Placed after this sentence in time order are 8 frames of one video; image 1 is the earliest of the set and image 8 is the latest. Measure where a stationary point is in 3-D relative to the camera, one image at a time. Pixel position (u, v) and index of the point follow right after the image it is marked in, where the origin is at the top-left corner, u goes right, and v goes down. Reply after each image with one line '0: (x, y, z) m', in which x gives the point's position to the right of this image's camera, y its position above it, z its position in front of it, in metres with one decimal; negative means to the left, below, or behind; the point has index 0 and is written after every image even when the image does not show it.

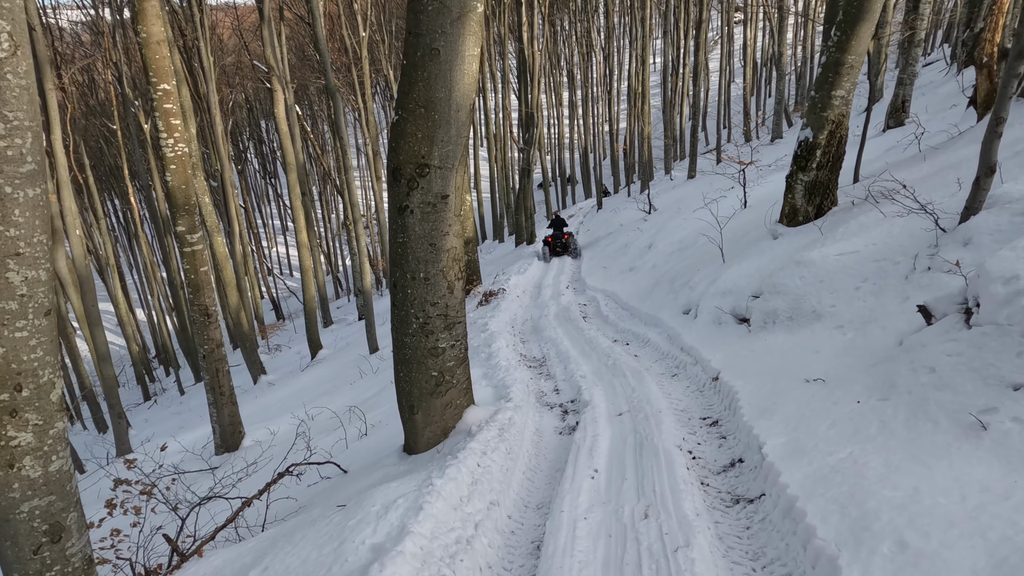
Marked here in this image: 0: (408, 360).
0: (-0.6, -0.4, +3.6) m
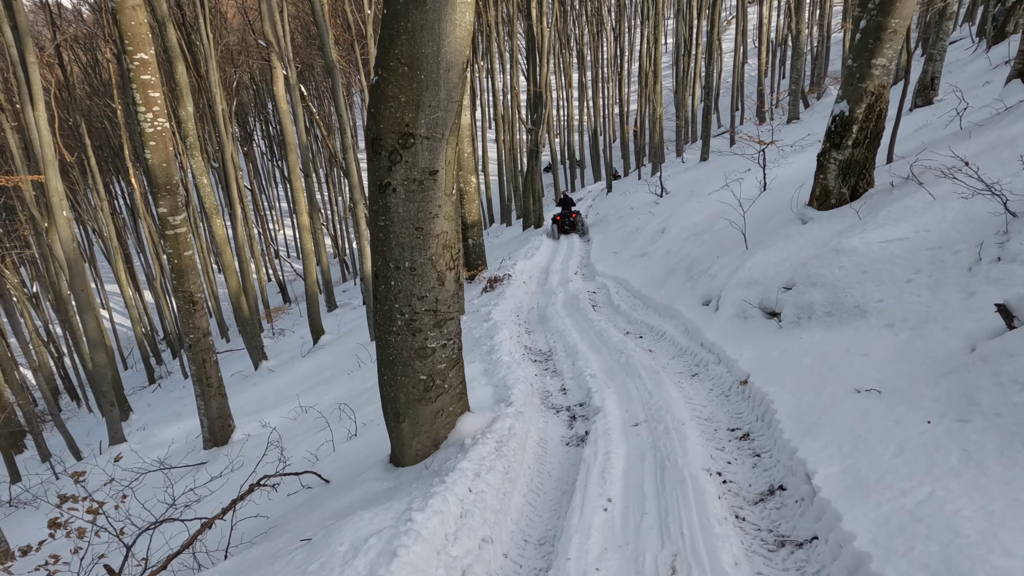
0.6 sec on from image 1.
0: (-0.6, -0.3, +3.1) m
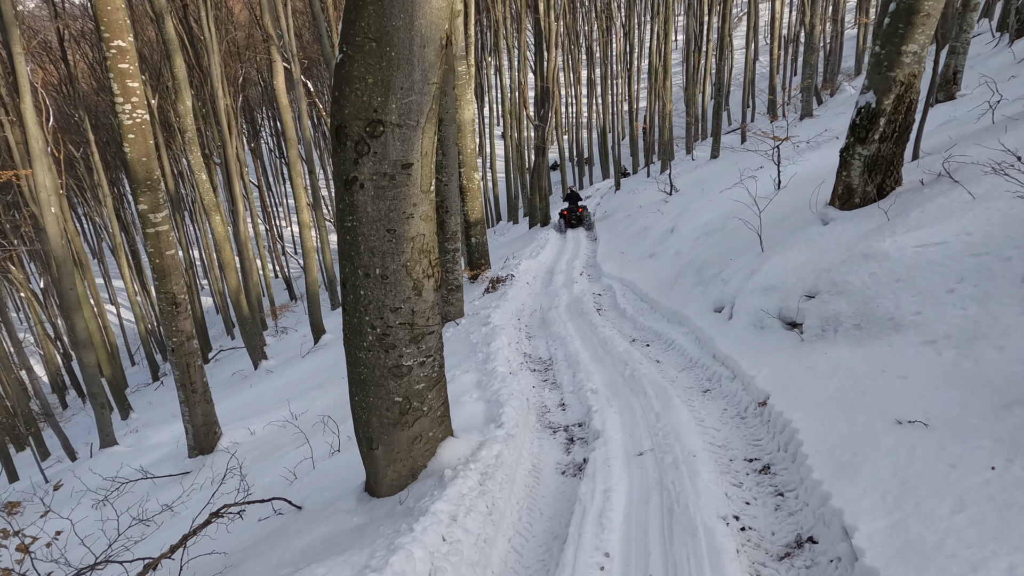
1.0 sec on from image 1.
0: (-0.6, -0.4, +2.7) m
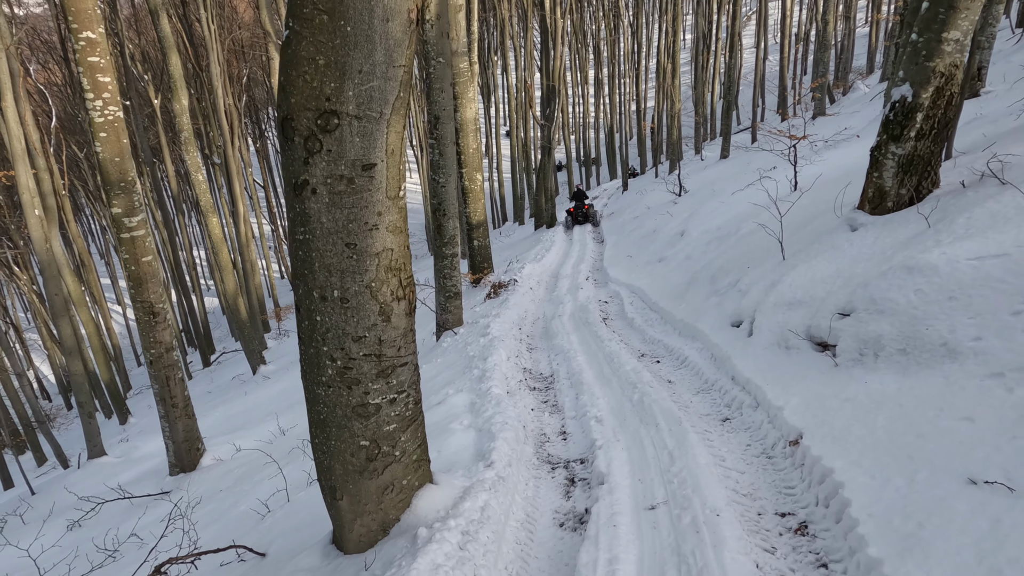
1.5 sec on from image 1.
0: (-0.7, -0.5, +2.3) m
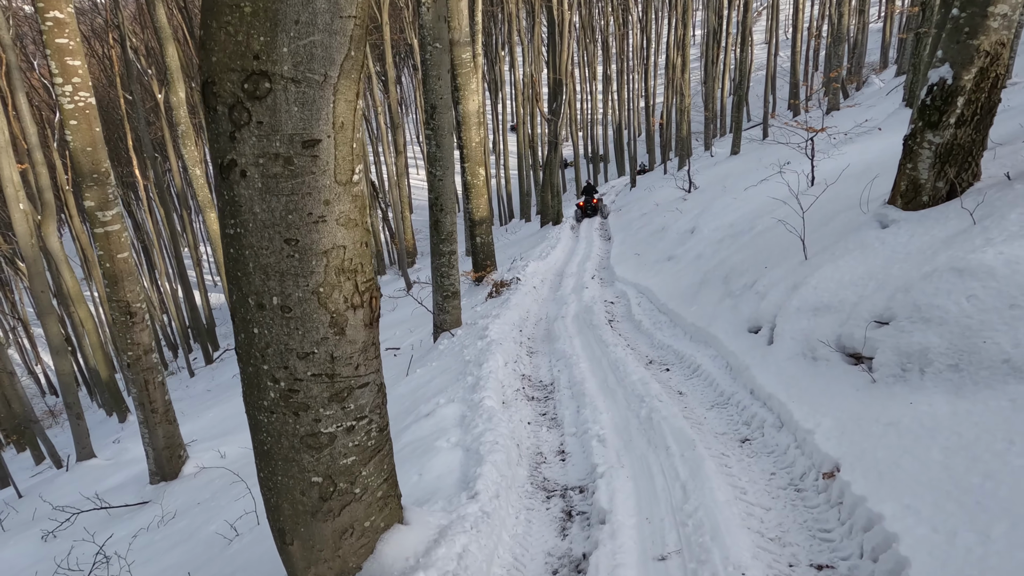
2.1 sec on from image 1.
0: (-0.7, -0.5, +1.9) m
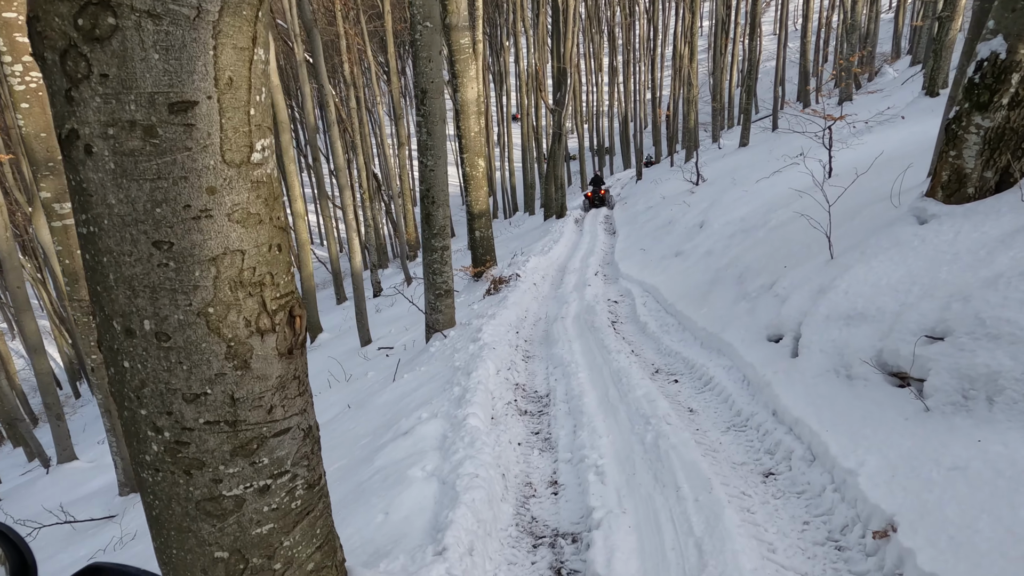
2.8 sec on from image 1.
0: (-0.8, -0.5, +1.5) m
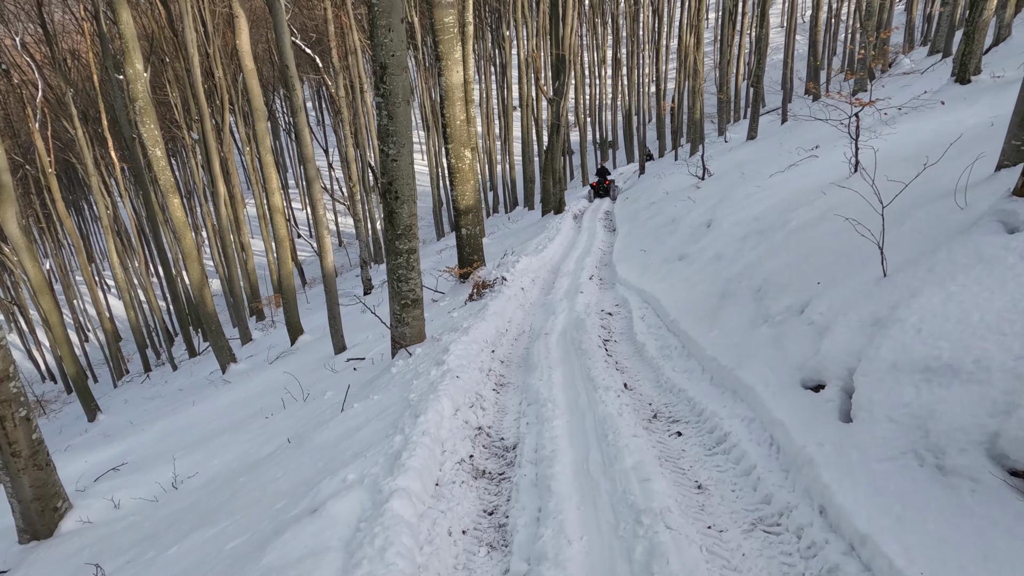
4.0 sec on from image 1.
0: (-1.0, -0.6, +0.5) m
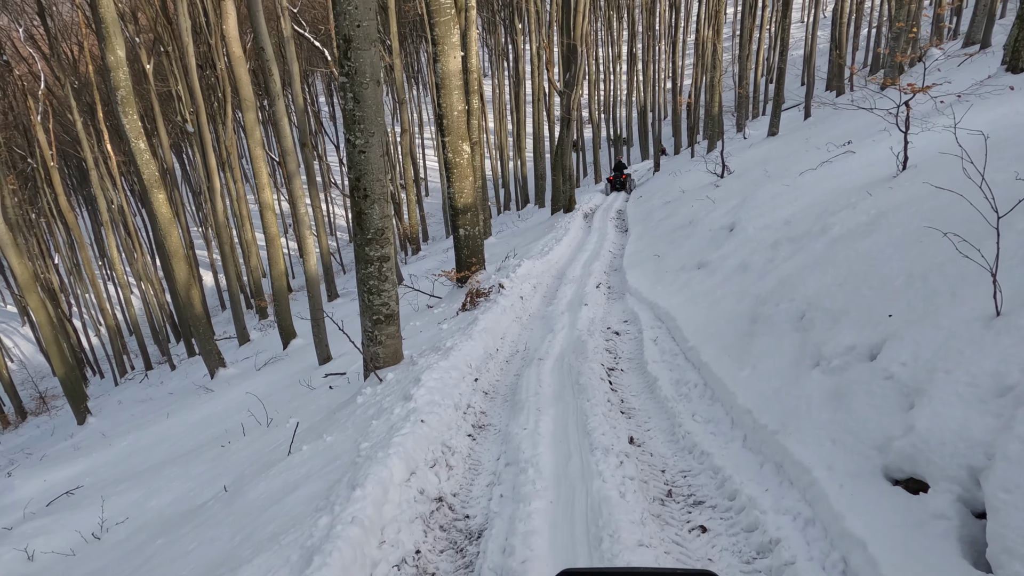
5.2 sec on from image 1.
0: (-1.2, -0.8, -0.3) m
